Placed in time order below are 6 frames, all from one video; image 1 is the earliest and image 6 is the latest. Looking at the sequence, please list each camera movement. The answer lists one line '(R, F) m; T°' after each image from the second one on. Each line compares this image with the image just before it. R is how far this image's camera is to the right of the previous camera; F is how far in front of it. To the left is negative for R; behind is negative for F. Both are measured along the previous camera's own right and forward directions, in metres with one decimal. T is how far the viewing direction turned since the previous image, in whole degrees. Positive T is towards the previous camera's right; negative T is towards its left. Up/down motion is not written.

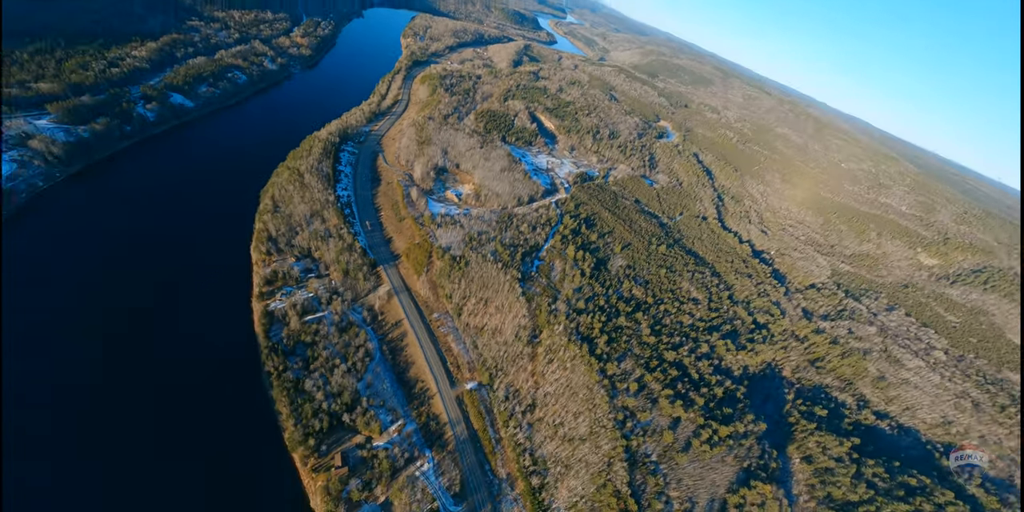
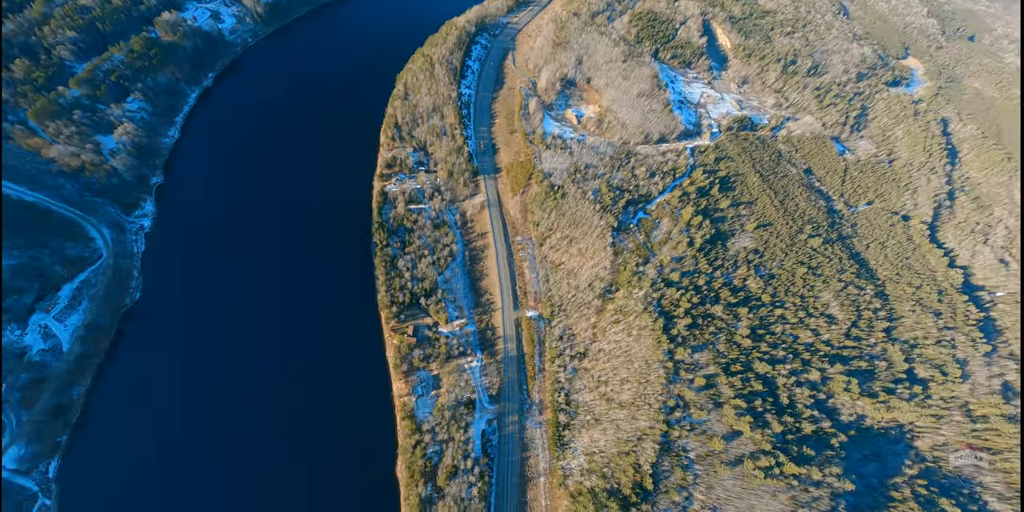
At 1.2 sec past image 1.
(+0.9, +3.7) m; -16°
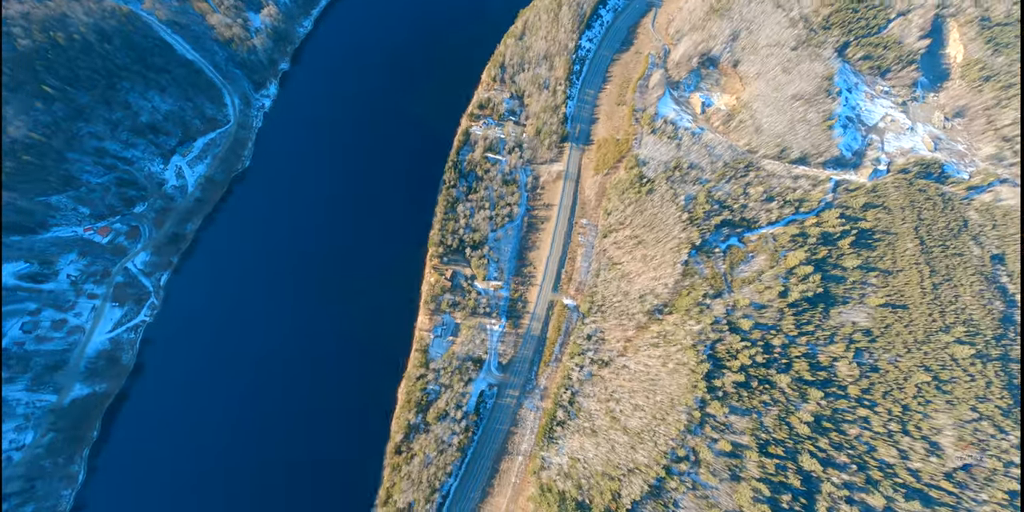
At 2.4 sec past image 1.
(+1.5, +3.6) m; -10°
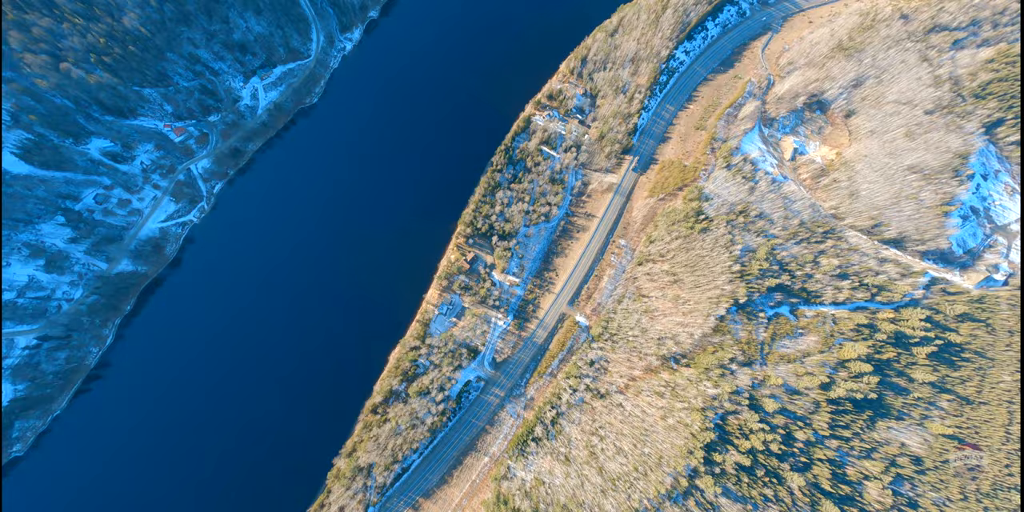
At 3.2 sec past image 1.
(+1.5, +2.7) m; -6°
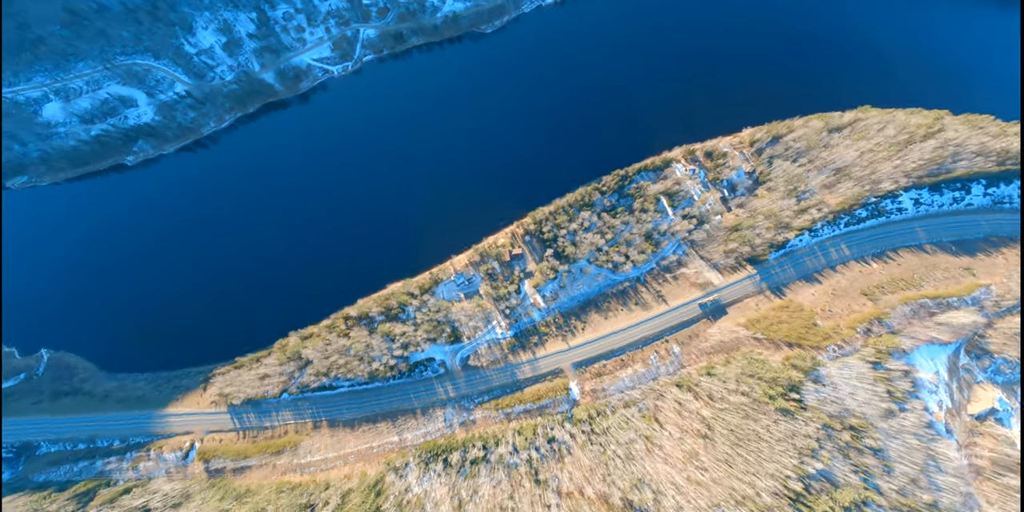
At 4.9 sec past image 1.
(+2.9, +7.8) m; -12°
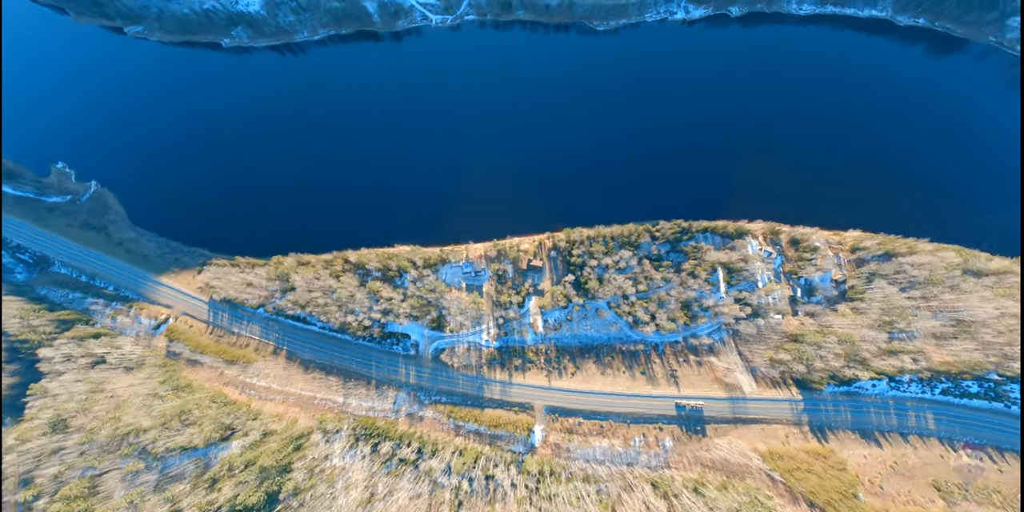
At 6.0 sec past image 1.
(+2.3, +6.0) m; -6°
